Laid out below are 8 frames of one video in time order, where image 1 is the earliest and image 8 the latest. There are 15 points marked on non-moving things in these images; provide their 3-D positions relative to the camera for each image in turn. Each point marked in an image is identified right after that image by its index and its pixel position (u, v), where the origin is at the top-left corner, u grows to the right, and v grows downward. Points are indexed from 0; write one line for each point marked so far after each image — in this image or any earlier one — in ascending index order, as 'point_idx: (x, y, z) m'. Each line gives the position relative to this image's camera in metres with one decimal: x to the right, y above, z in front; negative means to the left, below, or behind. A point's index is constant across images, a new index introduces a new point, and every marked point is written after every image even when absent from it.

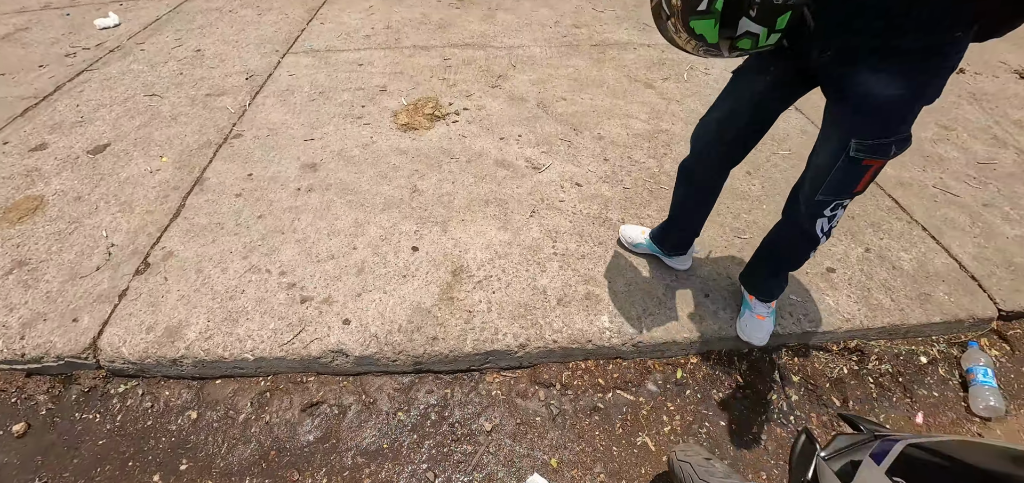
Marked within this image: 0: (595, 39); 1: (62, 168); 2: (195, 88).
0: (+0.6, +1.4, +3.1) m
1: (-2.3, +0.4, +2.3) m
2: (-2.0, +1.0, +2.7) m
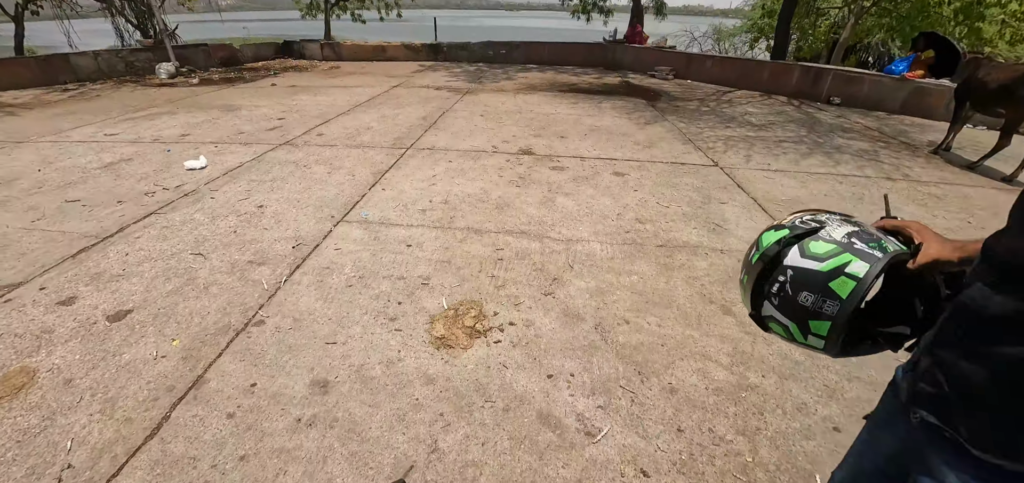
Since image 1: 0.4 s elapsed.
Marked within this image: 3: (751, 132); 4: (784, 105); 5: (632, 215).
0: (+1.0, 0.0, +2.9) m
1: (-2.1, -0.5, +2.1) m
2: (-1.7, -0.1, +2.7) m
3: (+3.1, +1.4, +5.7) m
4: (+4.7, +2.4, +7.5) m
5: (+0.9, +0.2, +3.1) m
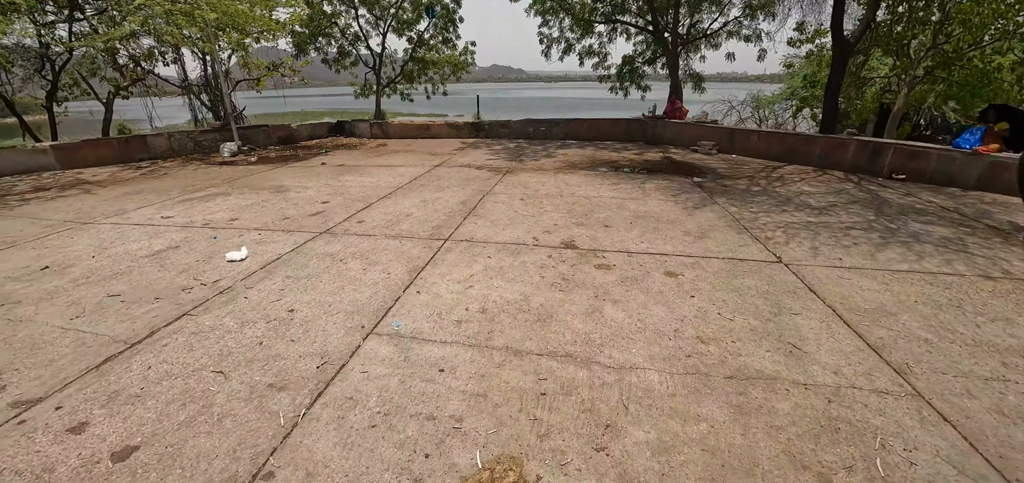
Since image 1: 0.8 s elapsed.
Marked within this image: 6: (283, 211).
0: (+1.2, -0.7, +2.5) m
1: (-1.9, -1.0, +1.9) m
2: (-1.4, -0.7, +2.5) m
3: (+3.6, +0.3, +5.2) m
4: (+5.4, +1.0, +7.1) m
5: (+1.1, -0.6, +2.8) m
6: (-2.9, +0.4, +5.5) m
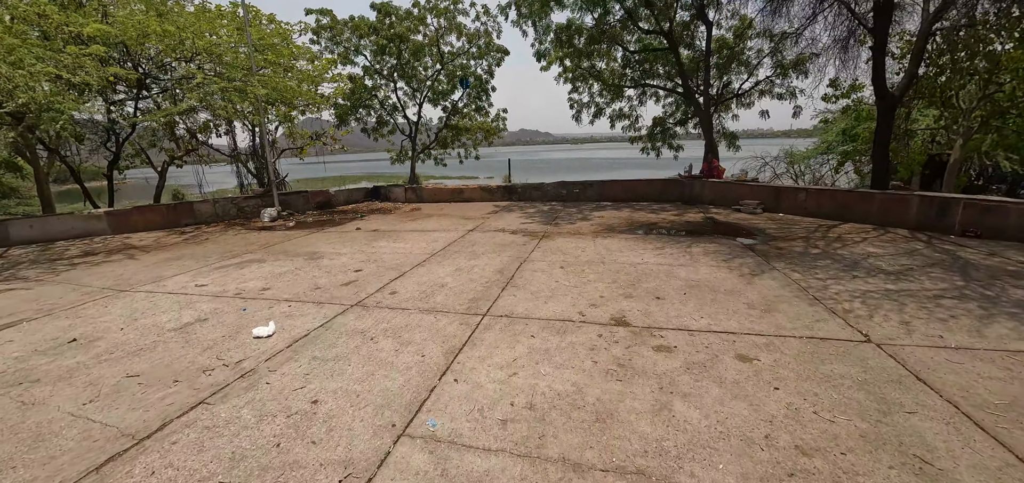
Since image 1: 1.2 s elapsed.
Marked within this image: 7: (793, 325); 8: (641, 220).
0: (+1.5, -1.1, +1.9) m
1: (-1.7, -1.4, +1.6) m
2: (-1.1, -1.2, +2.1) m
3: (+4.1, -0.5, +4.7) m
4: (+5.9, 0.0, +6.4) m
5: (+1.4, -1.0, +2.3) m
6: (-2.4, -0.5, +5.4) m
7: (+2.3, -0.7, +3.6) m
8: (+2.5, +0.4, +8.5) m
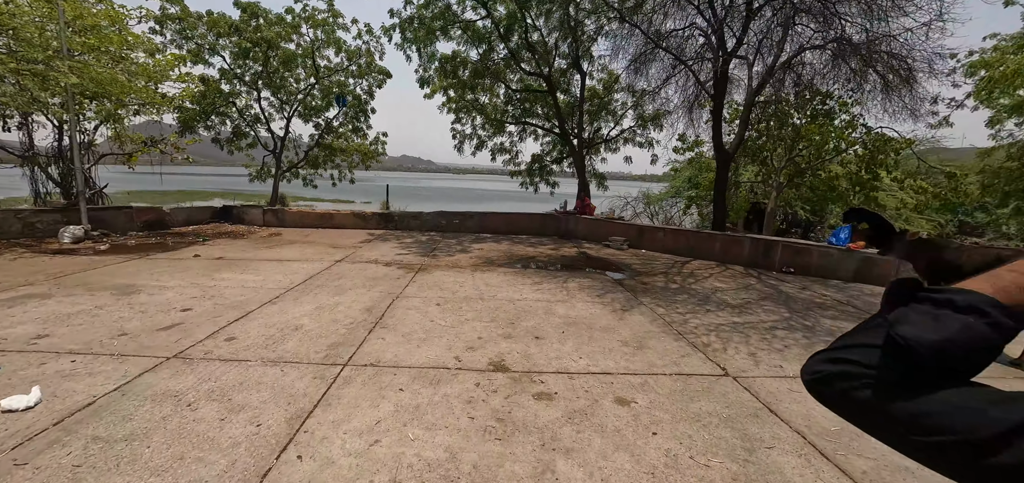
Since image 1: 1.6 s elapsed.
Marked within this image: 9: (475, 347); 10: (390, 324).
0: (+0.9, -1.3, +1.9) m
1: (-2.0, -1.5, +0.6) m
2: (-1.7, -1.3, +1.4) m
3: (+2.7, -0.9, +5.2) m
4: (+4.0, -0.6, +7.5) m
5: (+0.8, -1.3, +2.2) m
6: (-3.8, -0.8, +4.2) m
7: (+1.3, -1.0, +3.7) m
8: (+0.2, -0.2, +8.5) m
9: (-0.3, -0.9, +3.7) m
10: (-1.1, -0.8, +4.1) m
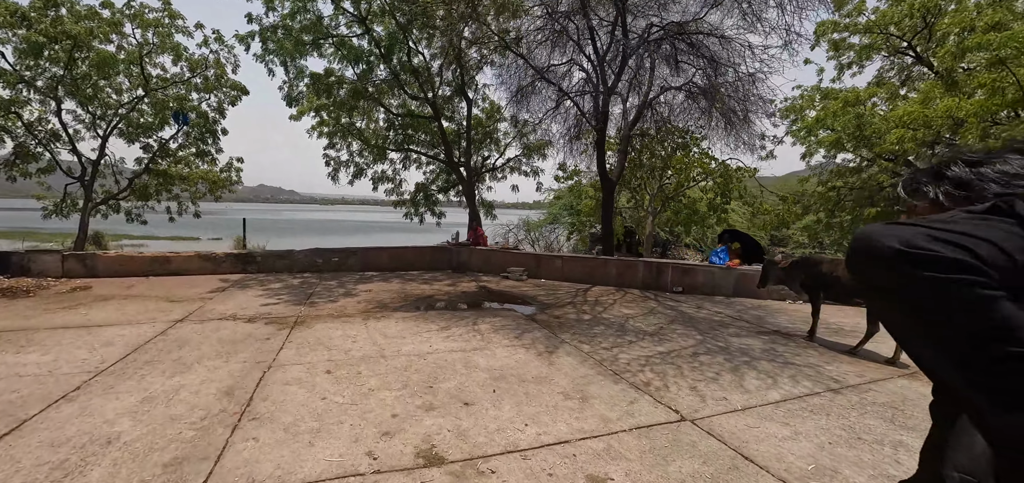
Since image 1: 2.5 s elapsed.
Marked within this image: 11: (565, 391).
0: (+0.9, -1.5, +1.4) m
1: (-1.6, -1.7, -0.6) m
2: (-1.4, -1.5, +0.2) m
3: (+1.7, -1.2, +5.1) m
4: (+2.3, -1.0, +7.6) m
5: (+0.7, -1.4, +1.6) m
6: (-4.2, -1.3, +2.4) m
7: (+0.8, -1.3, +3.2) m
8: (-1.6, -0.9, +7.6) m
9: (-0.8, -1.2, +2.8) m
10: (-1.7, -1.2, +3.0) m
11: (+0.4, -1.2, +3.6) m
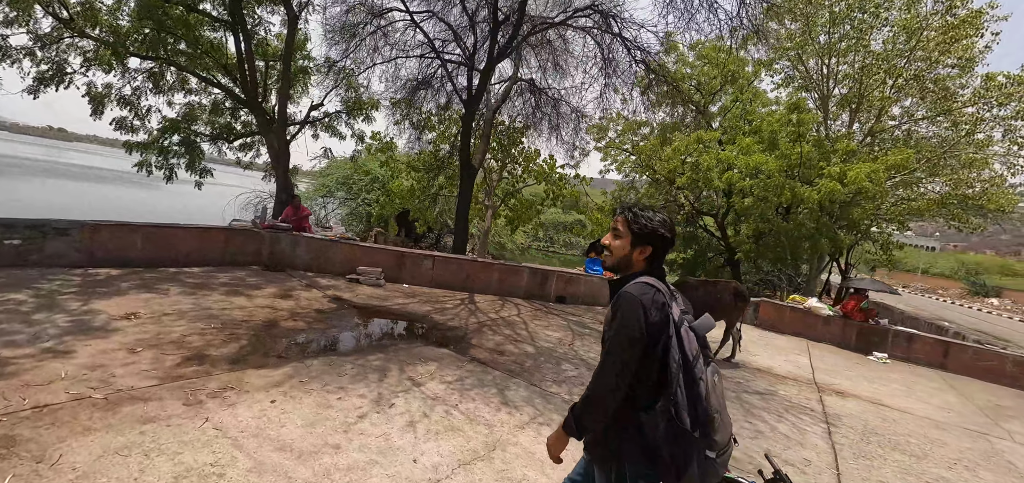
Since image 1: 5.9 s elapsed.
0: (+2.7, -1.9, +0.6) m
1: (+1.7, -2.0, -2.4) m
2: (+1.4, -1.8, -1.7) m
3: (+1.3, -1.4, +4.1) m
4: (+0.5, -1.1, +6.6) m
5: (+2.4, -1.8, +0.7) m
6: (-2.1, -1.3, -1.4) m
7: (+1.6, -1.6, +2.1) m
8: (-2.8, -0.7, +4.4) m
9: (+0.6, -1.4, +0.9) m
10: (-0.3, -1.3, +0.5) m
11: (+1.1, -1.4, +2.2) m
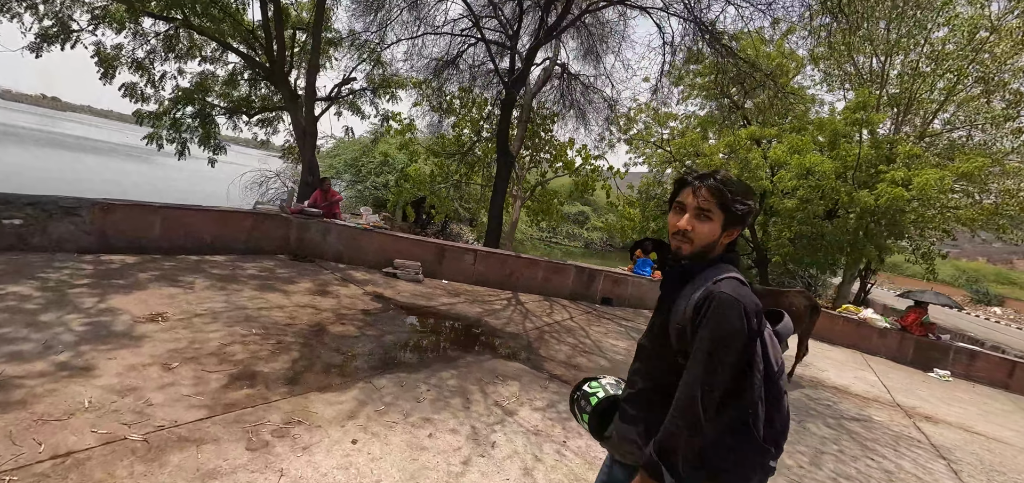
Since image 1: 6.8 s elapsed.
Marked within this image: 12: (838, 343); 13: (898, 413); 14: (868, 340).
0: (+3.5, -2.0, +0.1) m
1: (+2.5, -2.2, -2.9) m
2: (+2.2, -2.0, -2.2) m
3: (+2.0, -1.5, +3.6) m
4: (+1.2, -1.1, +6.0) m
5: (+3.1, -2.0, +0.2) m
6: (-1.3, -1.3, -2.0) m
7: (+2.3, -1.7, +1.6) m
8: (-2.0, -0.6, +3.8) m
9: (+1.3, -1.5, +0.3) m
10: (+0.5, -1.4, -0.1) m
11: (+1.8, -1.5, +1.7) m
12: (+6.1, -1.9, +8.2) m
13: (+4.4, -2.0, +5.0) m
14: (+6.5, -1.8, +7.9) m
